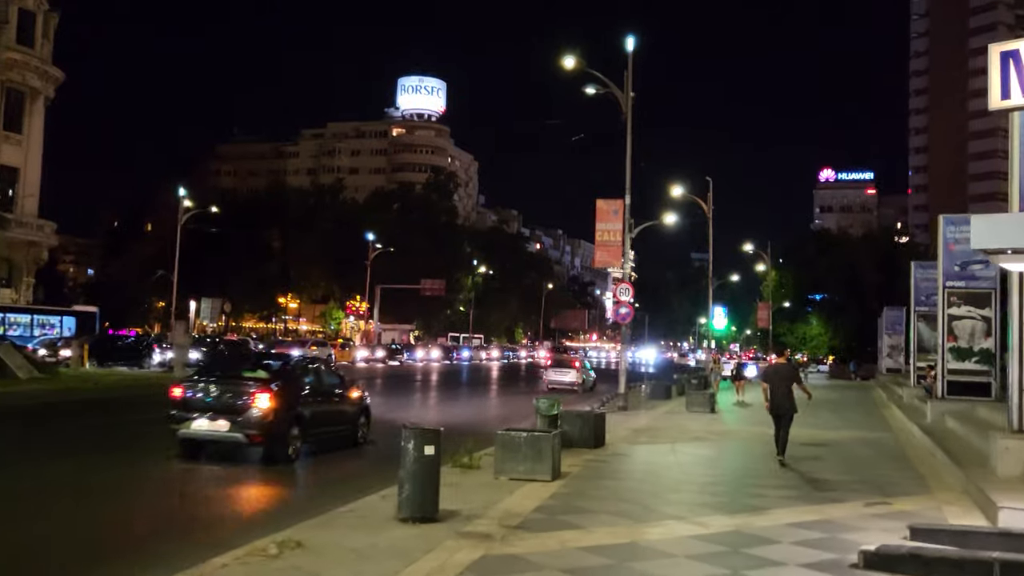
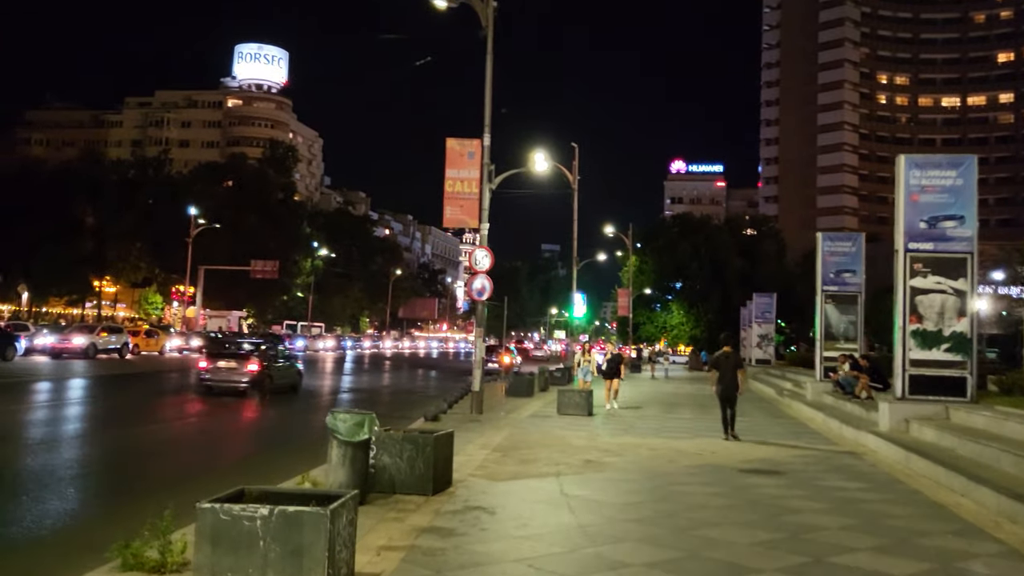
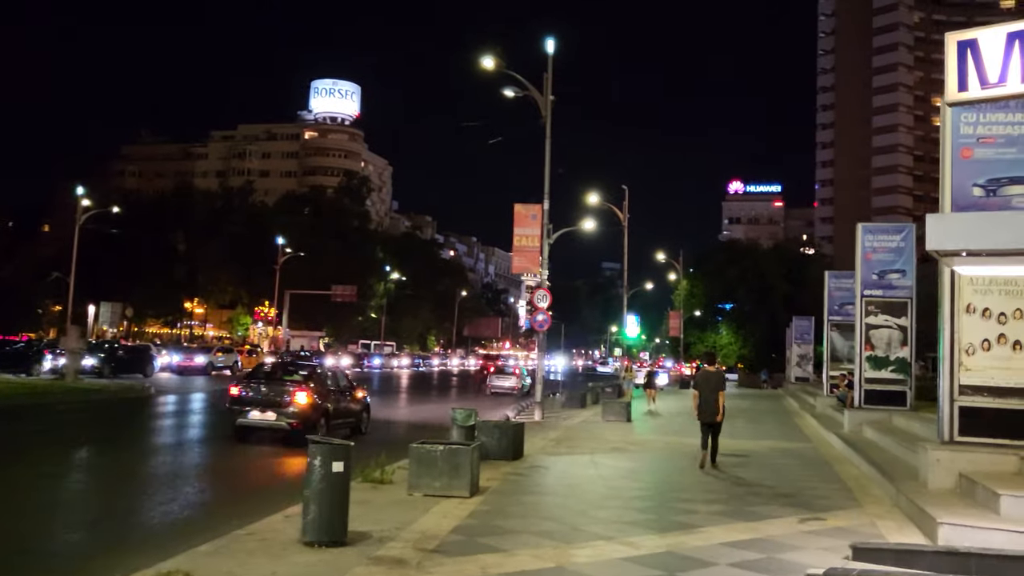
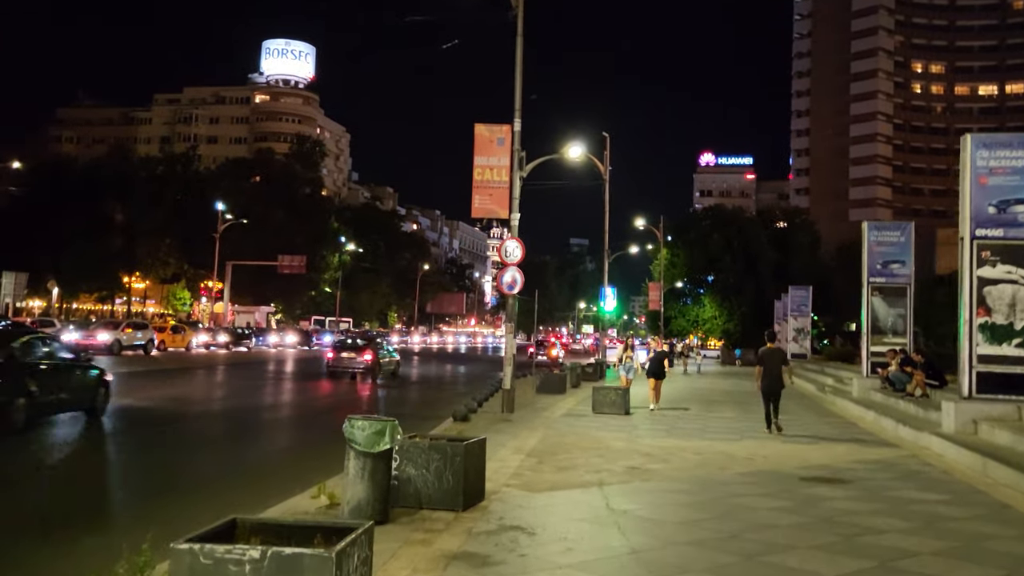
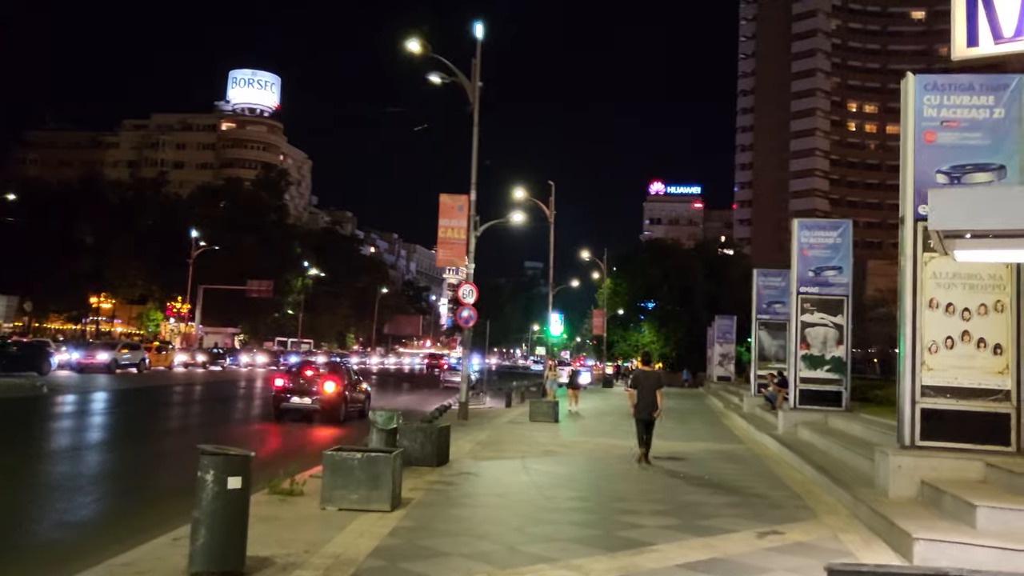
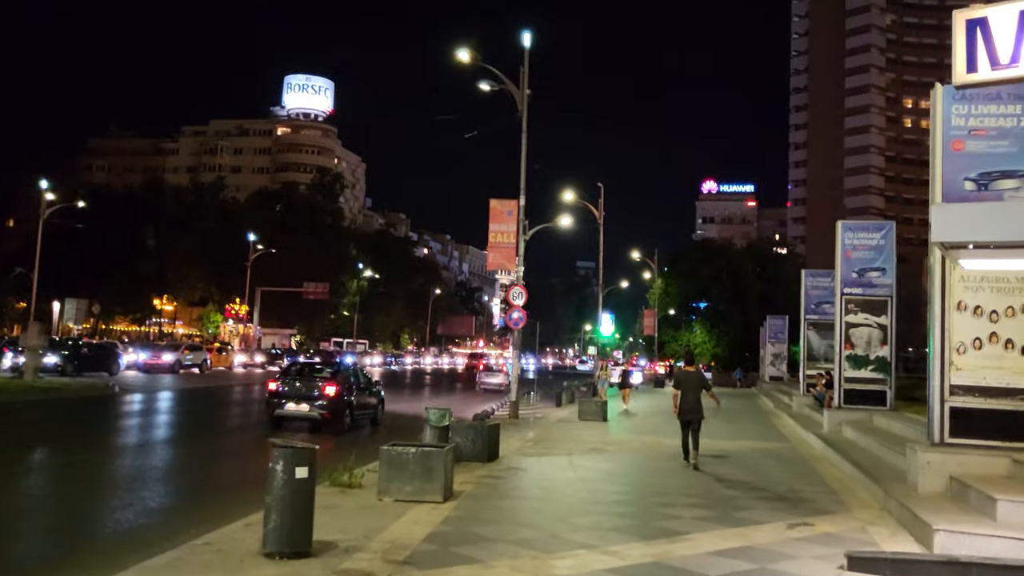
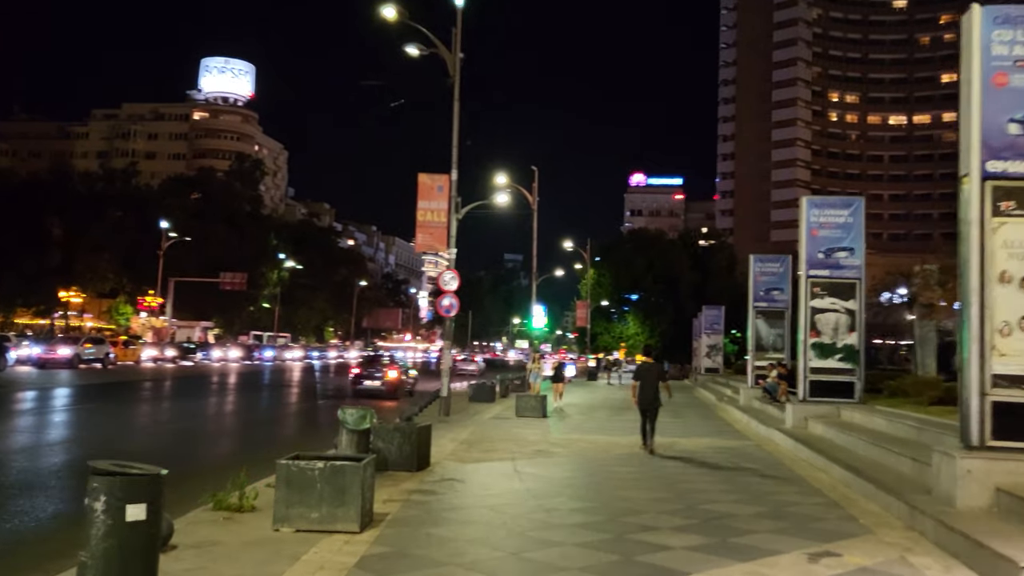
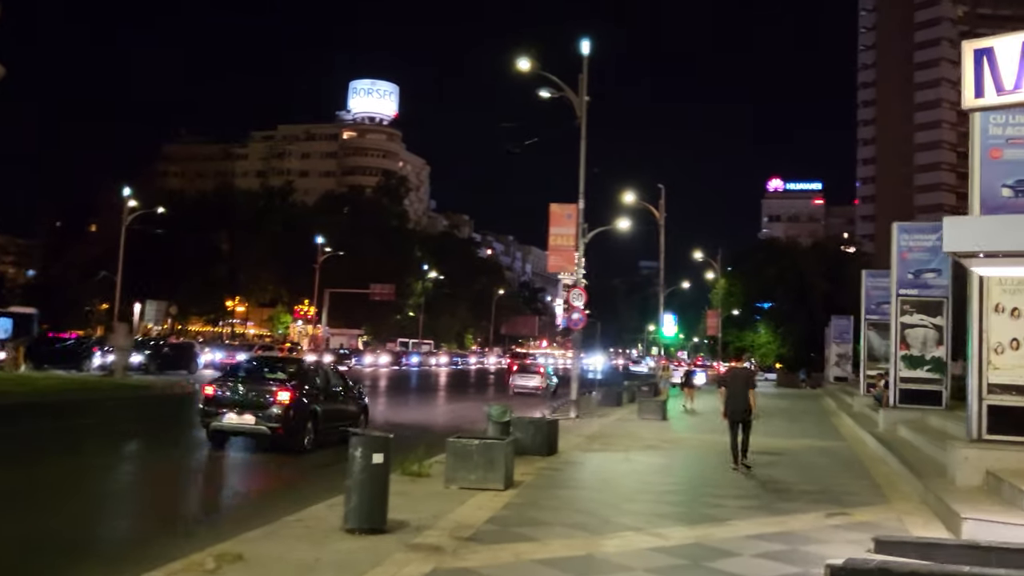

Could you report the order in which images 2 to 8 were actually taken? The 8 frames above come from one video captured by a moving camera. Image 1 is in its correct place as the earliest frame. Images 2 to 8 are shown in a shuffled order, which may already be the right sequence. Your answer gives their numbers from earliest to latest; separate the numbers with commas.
8, 3, 6, 5, 7, 2, 4
